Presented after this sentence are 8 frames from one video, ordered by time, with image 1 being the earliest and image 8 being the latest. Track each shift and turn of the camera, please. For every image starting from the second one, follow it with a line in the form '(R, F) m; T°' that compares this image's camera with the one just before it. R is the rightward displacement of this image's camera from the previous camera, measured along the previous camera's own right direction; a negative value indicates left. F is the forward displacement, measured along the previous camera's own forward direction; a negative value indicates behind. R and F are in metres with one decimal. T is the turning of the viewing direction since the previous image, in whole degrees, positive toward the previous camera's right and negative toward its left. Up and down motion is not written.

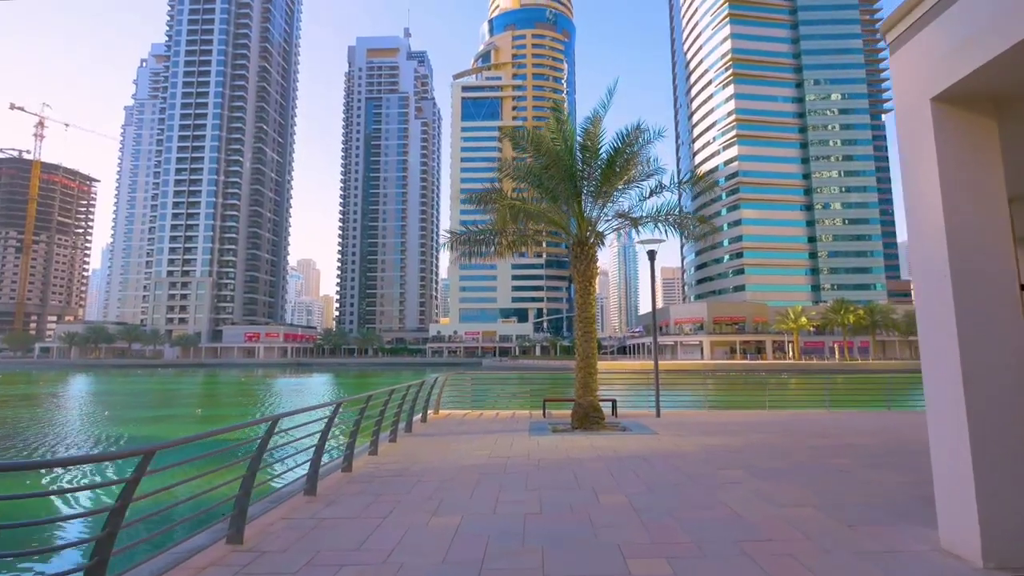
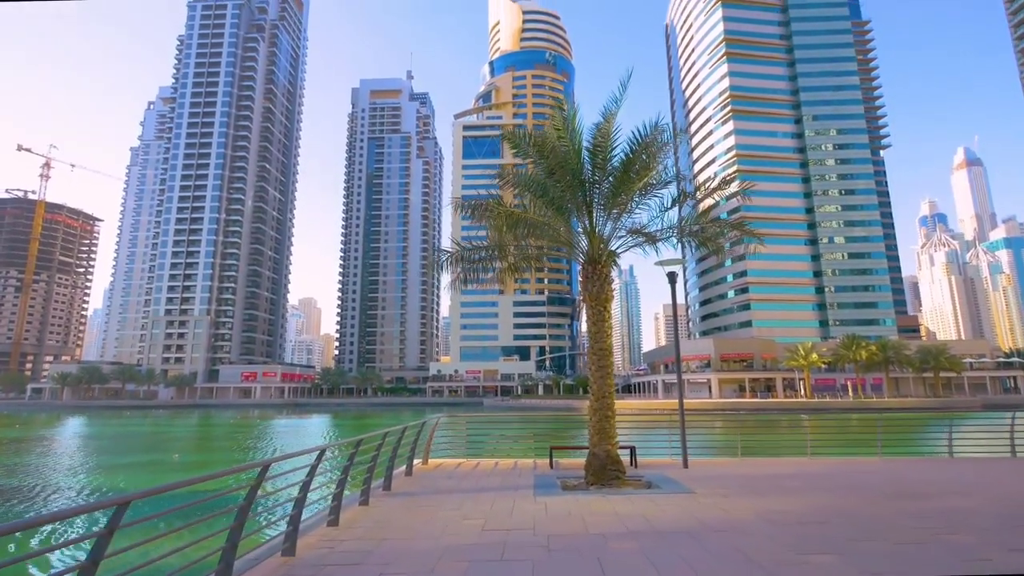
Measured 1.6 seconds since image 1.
(0.0, +1.4) m; 0°
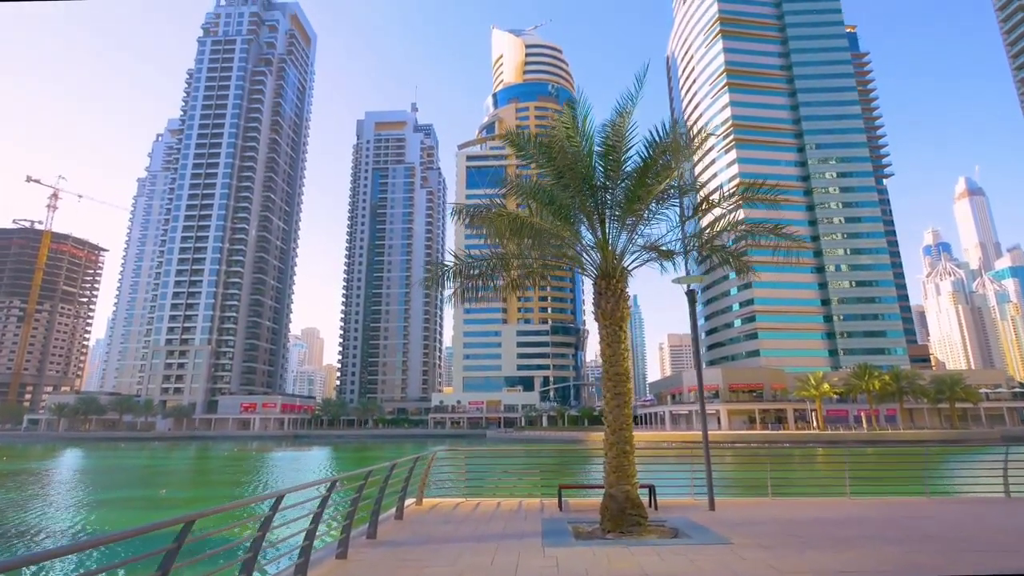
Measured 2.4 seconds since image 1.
(0.0, +0.9) m; 0°
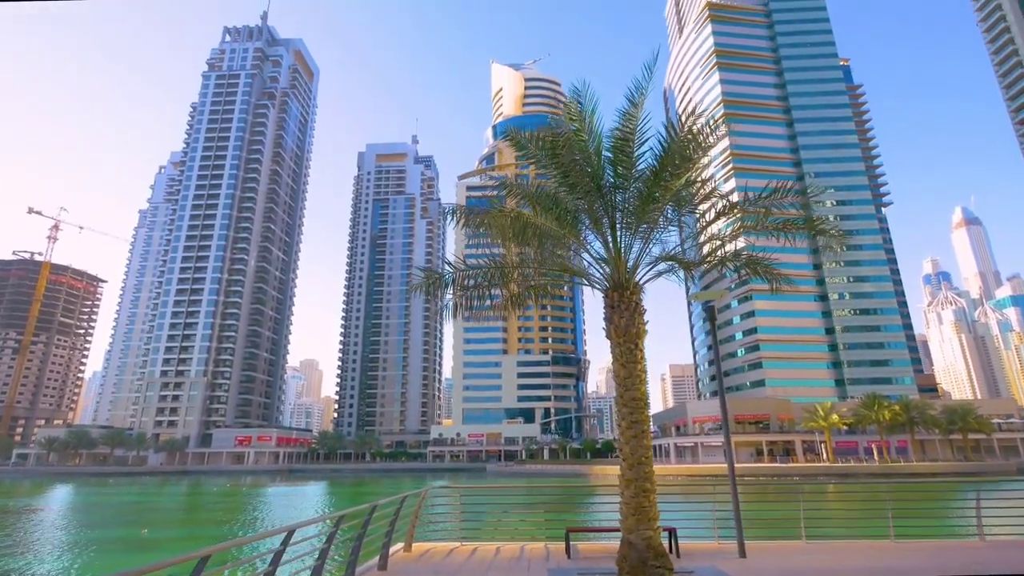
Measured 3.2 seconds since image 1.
(0.0, +0.9) m; 0°
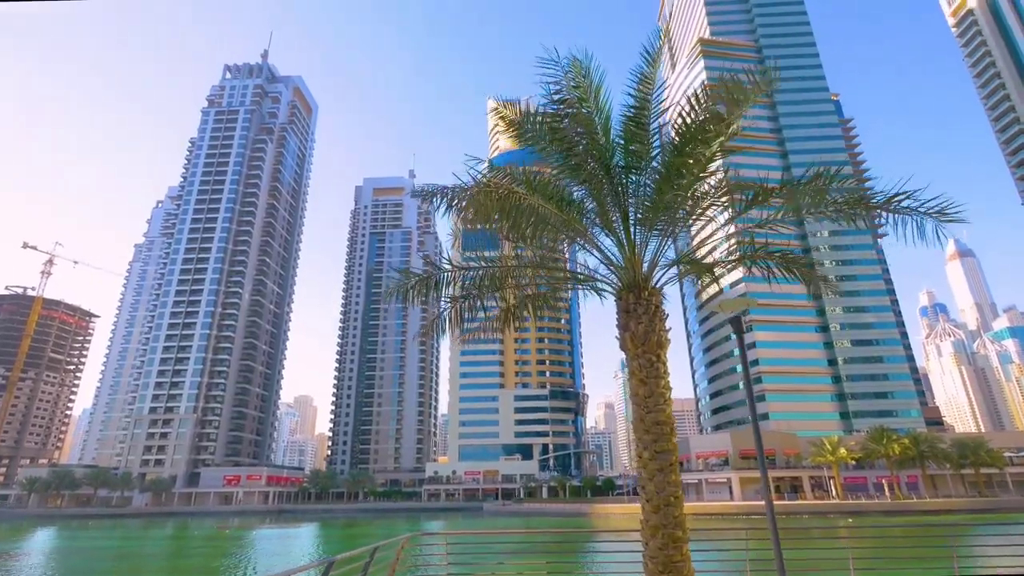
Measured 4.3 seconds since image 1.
(0.0, +1.1) m; 0°
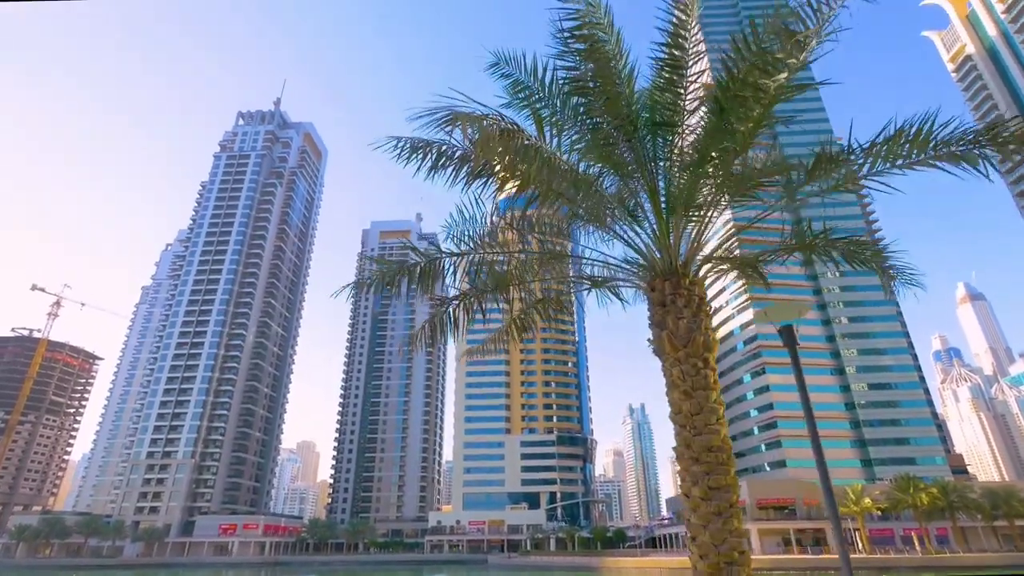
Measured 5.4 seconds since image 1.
(0.0, +1.1) m; -1°
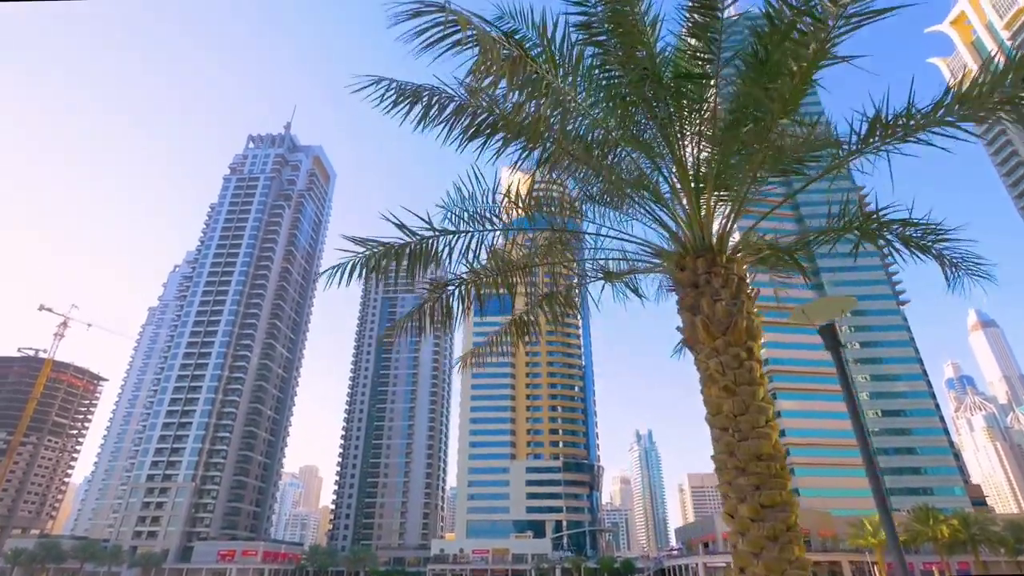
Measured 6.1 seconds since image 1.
(0.0, +0.6) m; -1°
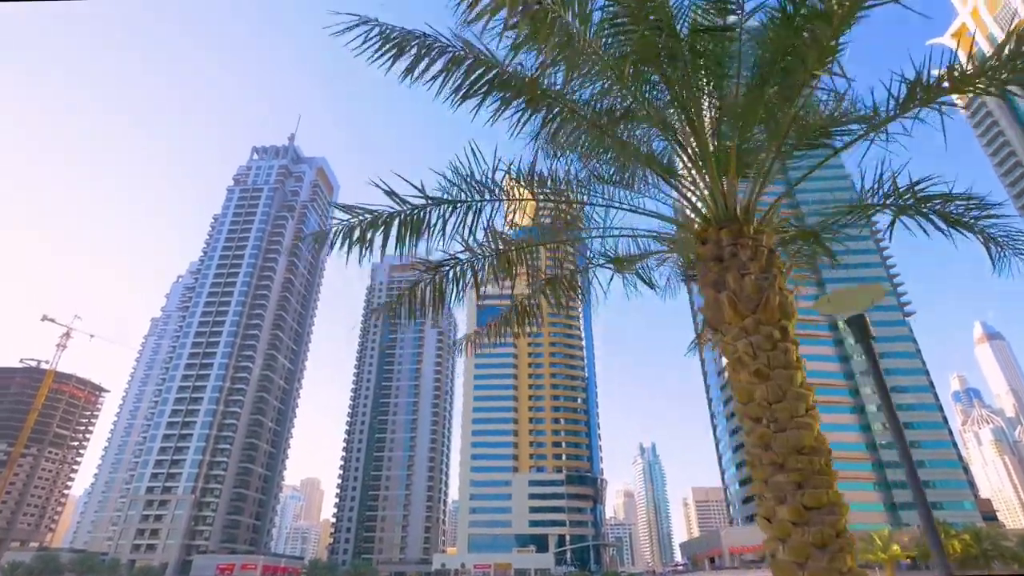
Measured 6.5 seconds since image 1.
(0.0, +0.4) m; 0°
